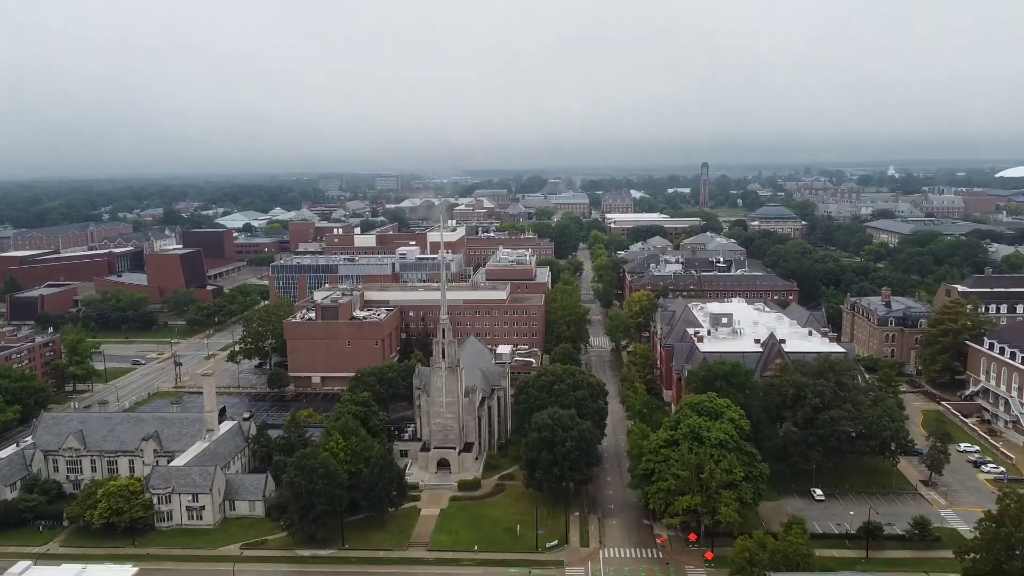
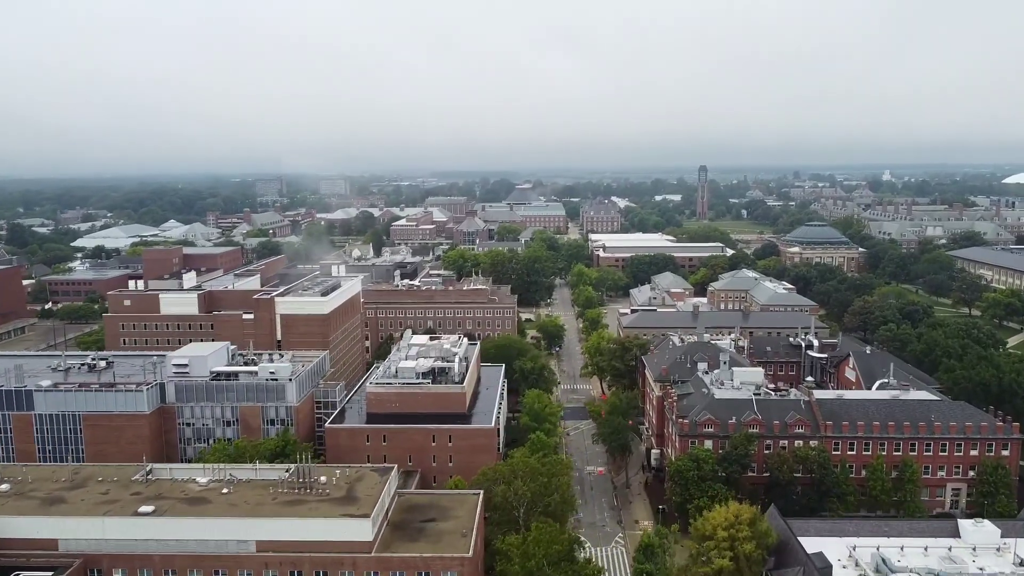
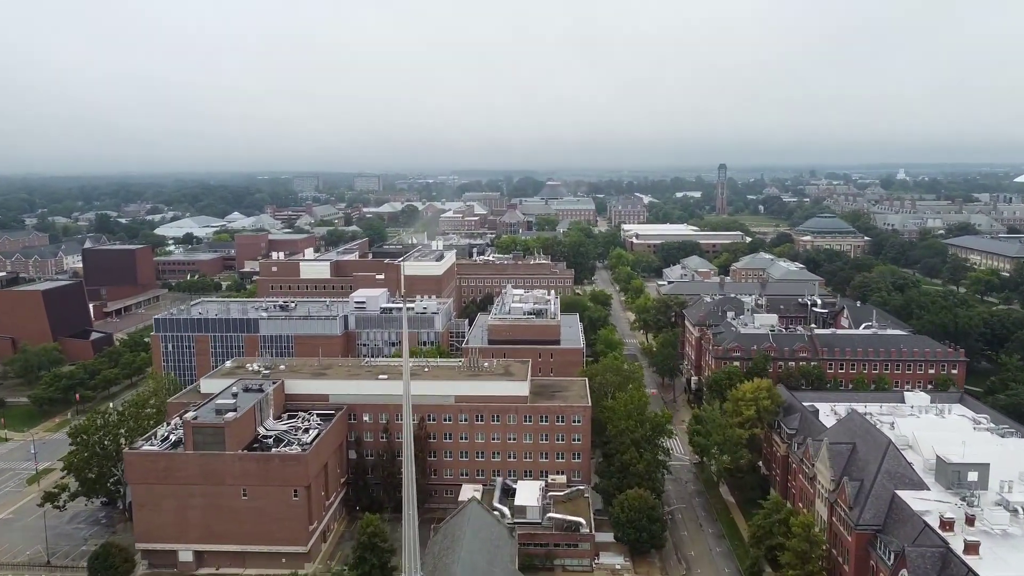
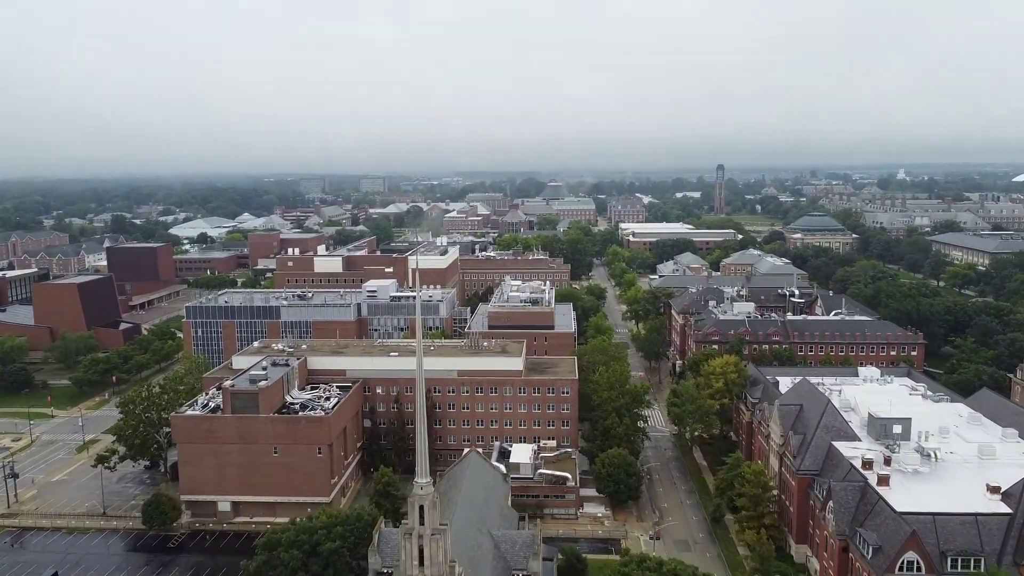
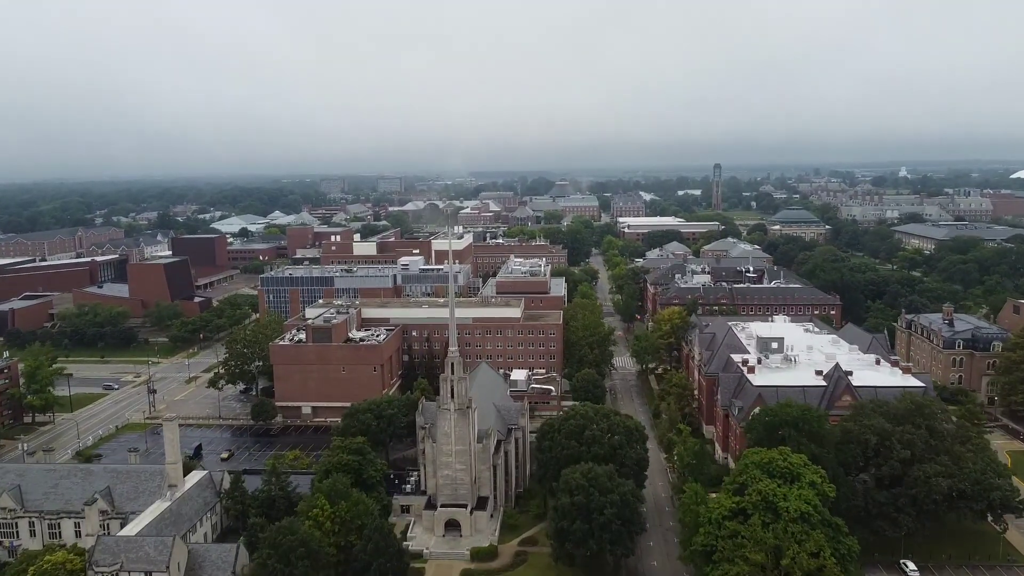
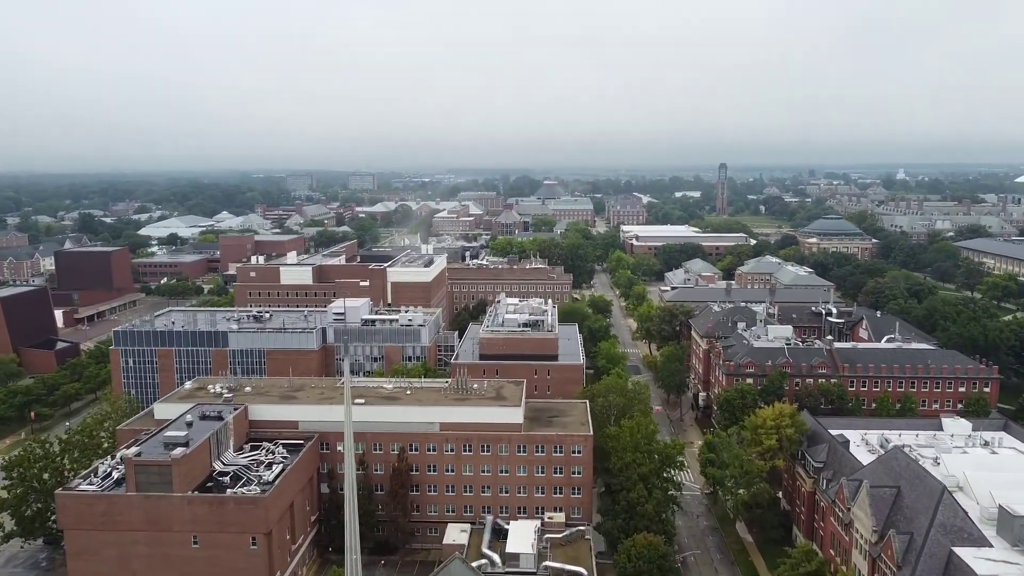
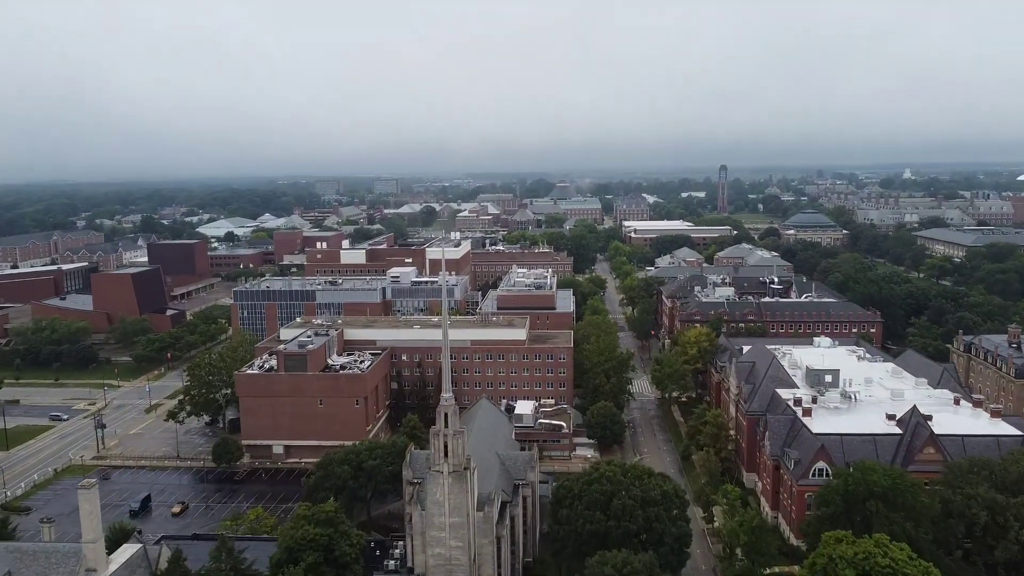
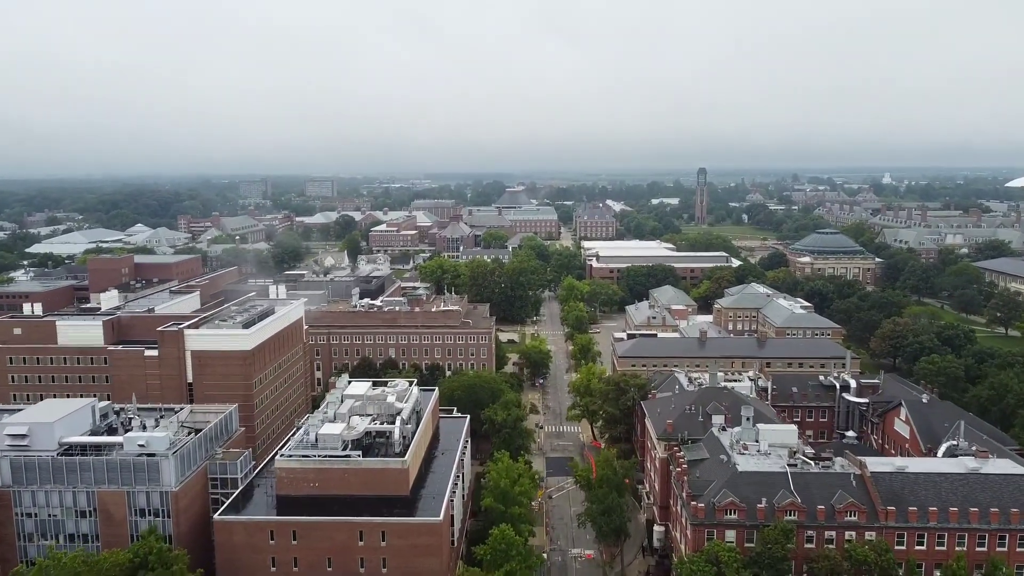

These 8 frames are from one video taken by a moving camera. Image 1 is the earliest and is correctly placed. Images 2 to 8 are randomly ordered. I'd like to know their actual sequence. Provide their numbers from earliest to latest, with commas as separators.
5, 7, 4, 3, 6, 2, 8
